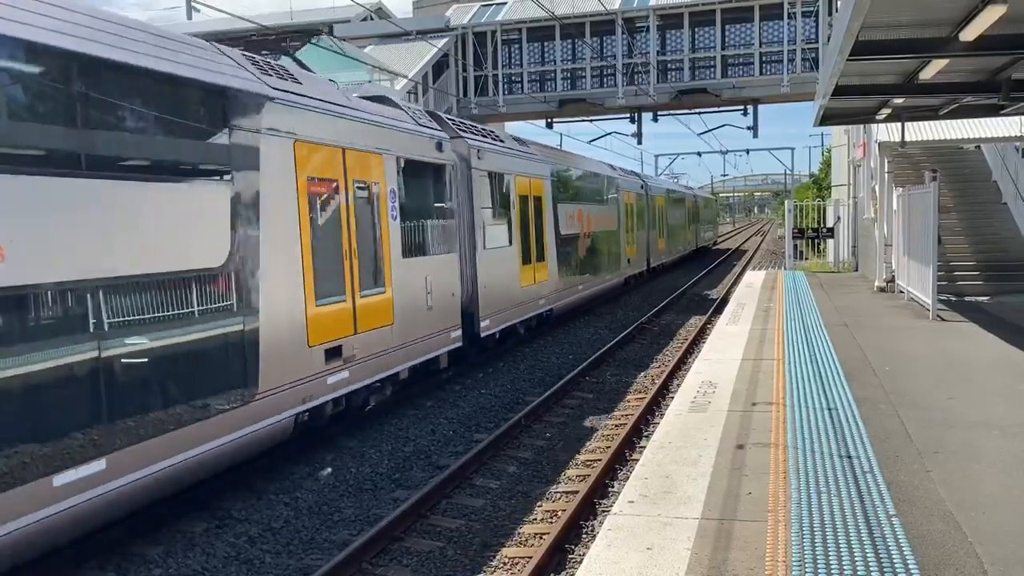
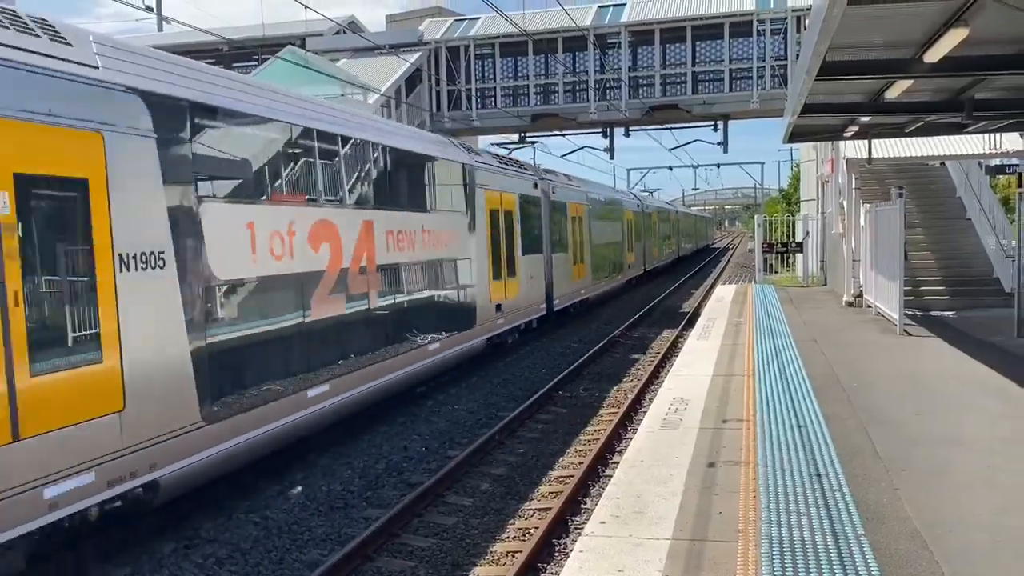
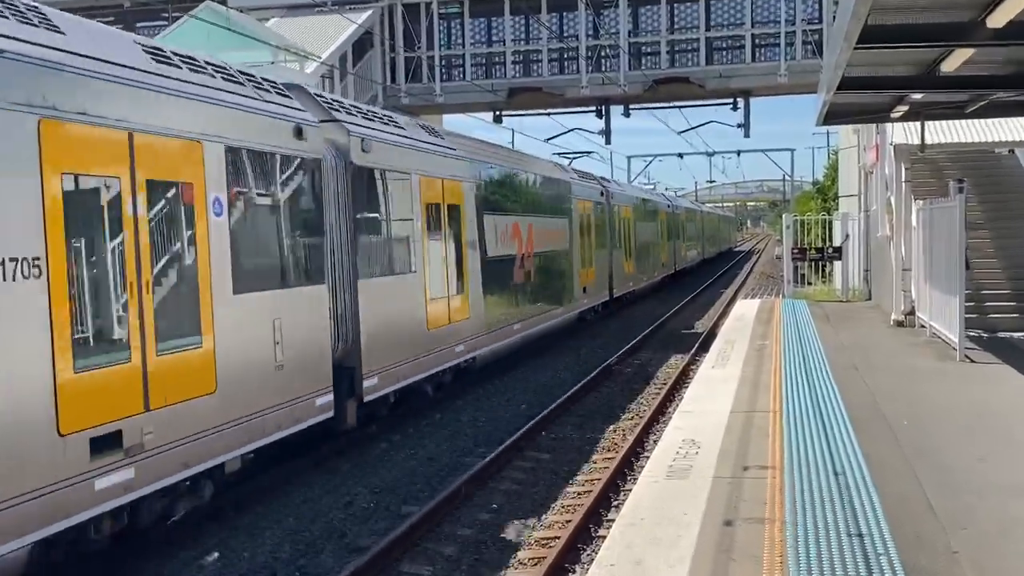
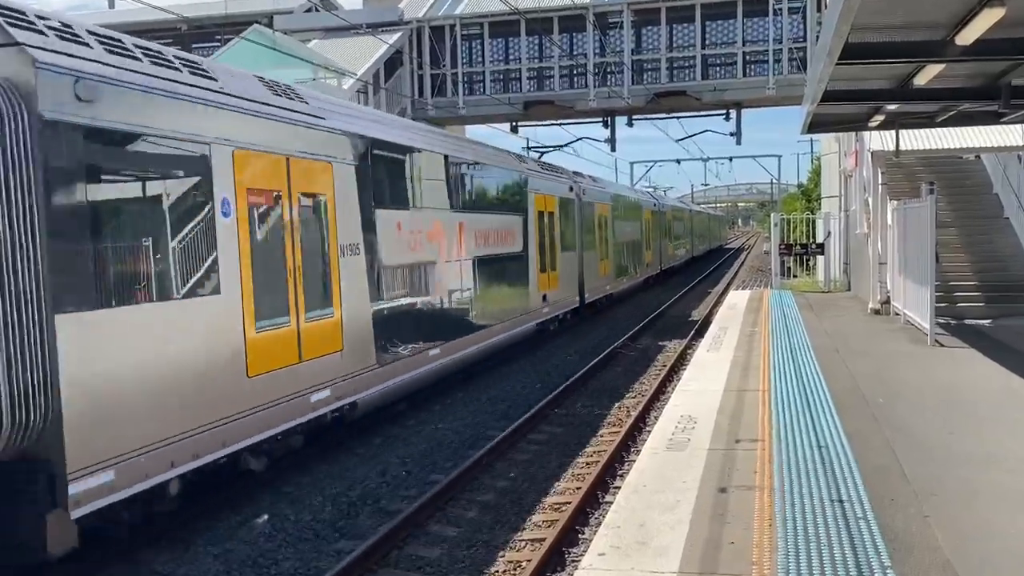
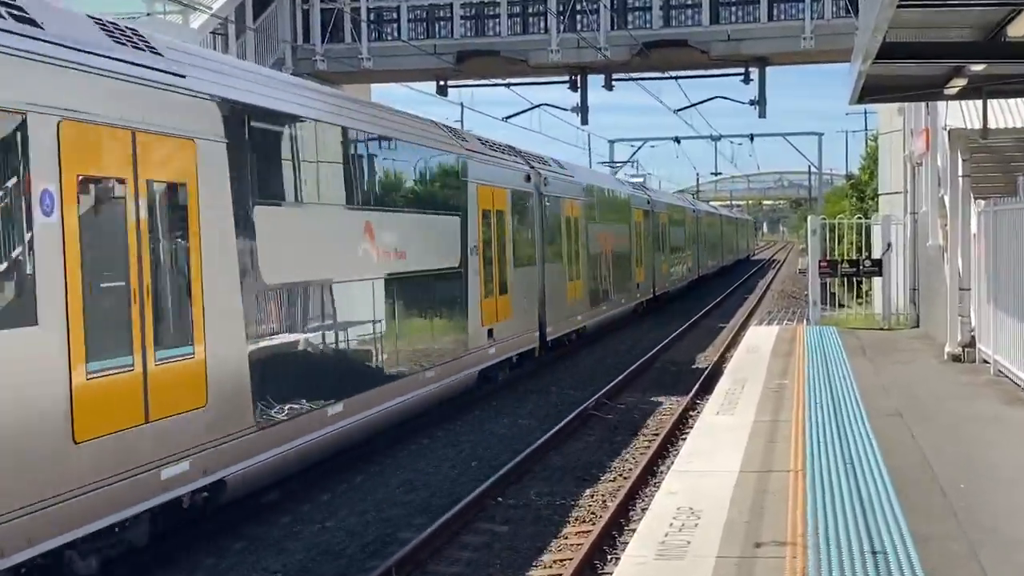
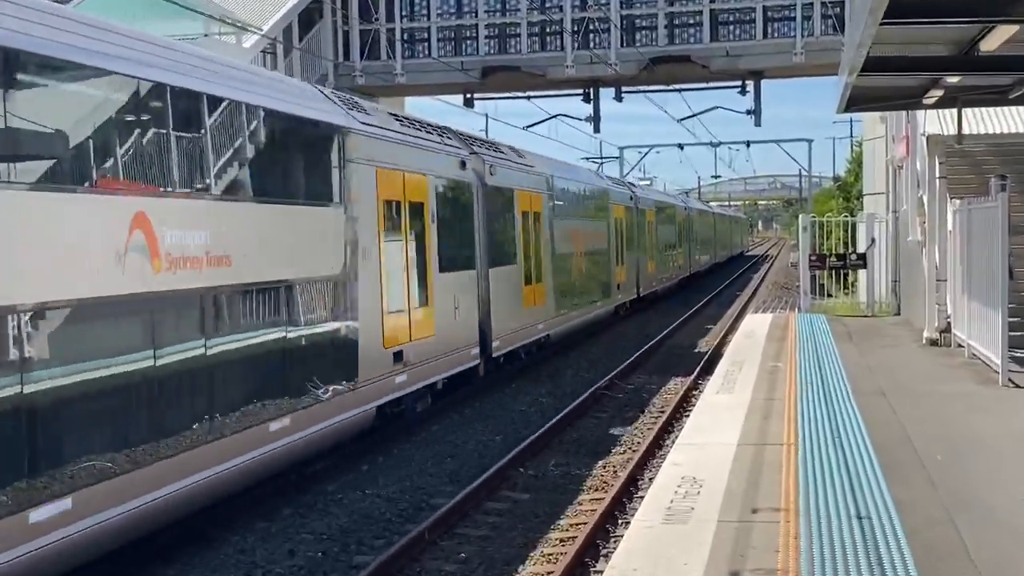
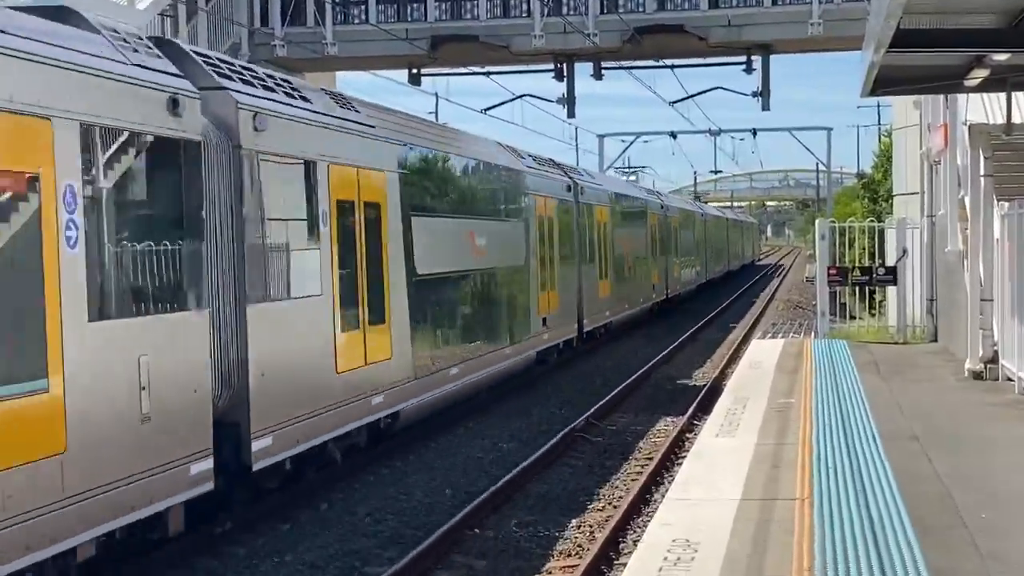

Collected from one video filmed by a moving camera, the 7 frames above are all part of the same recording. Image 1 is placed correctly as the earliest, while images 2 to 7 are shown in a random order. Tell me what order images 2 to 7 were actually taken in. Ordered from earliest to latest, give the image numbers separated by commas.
2, 4, 3, 6, 5, 7
